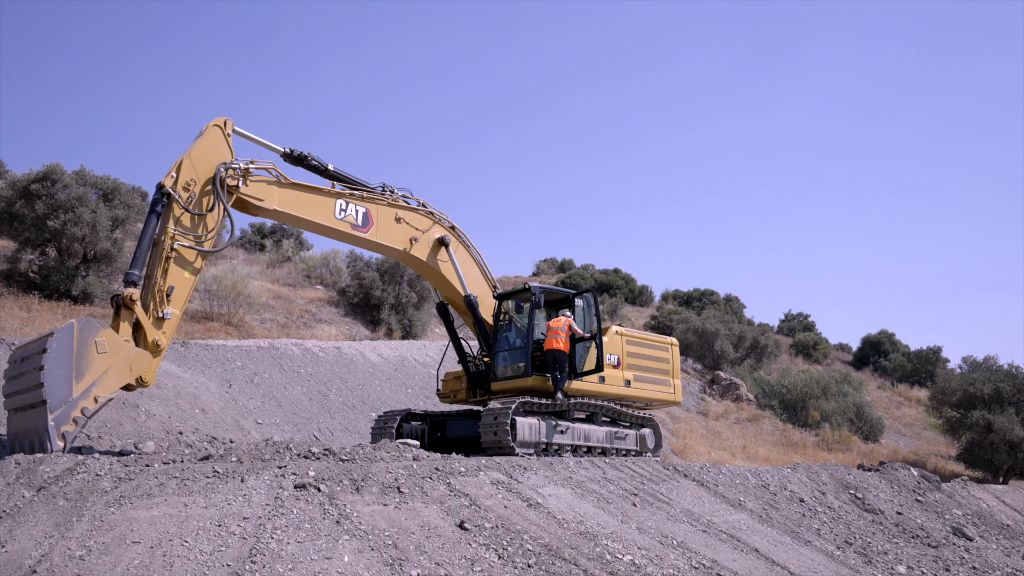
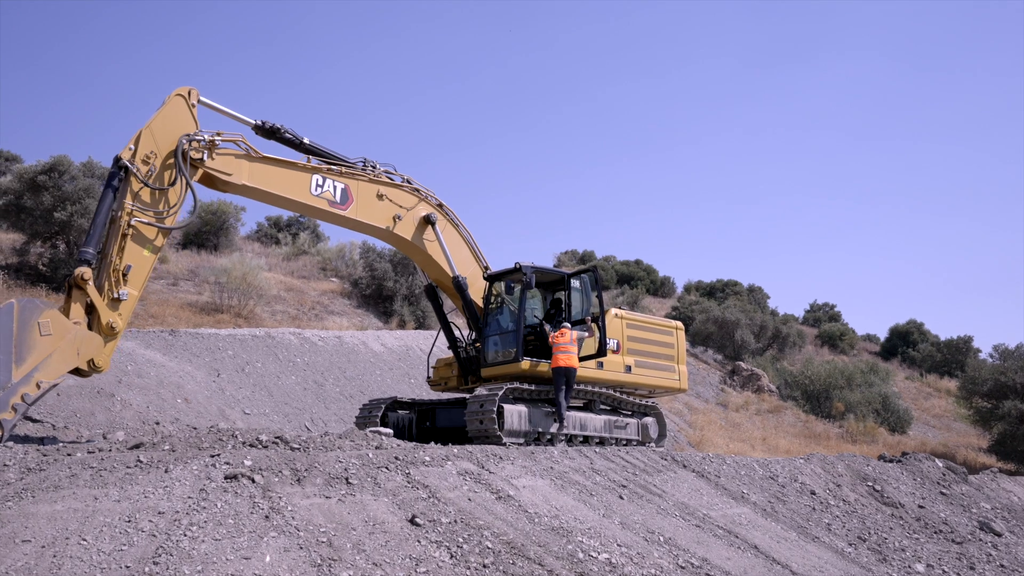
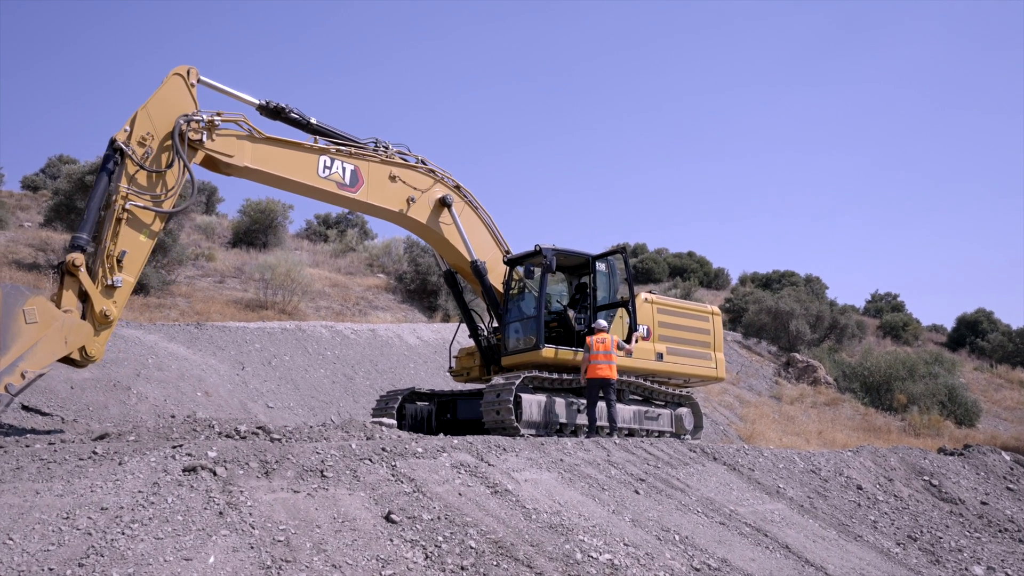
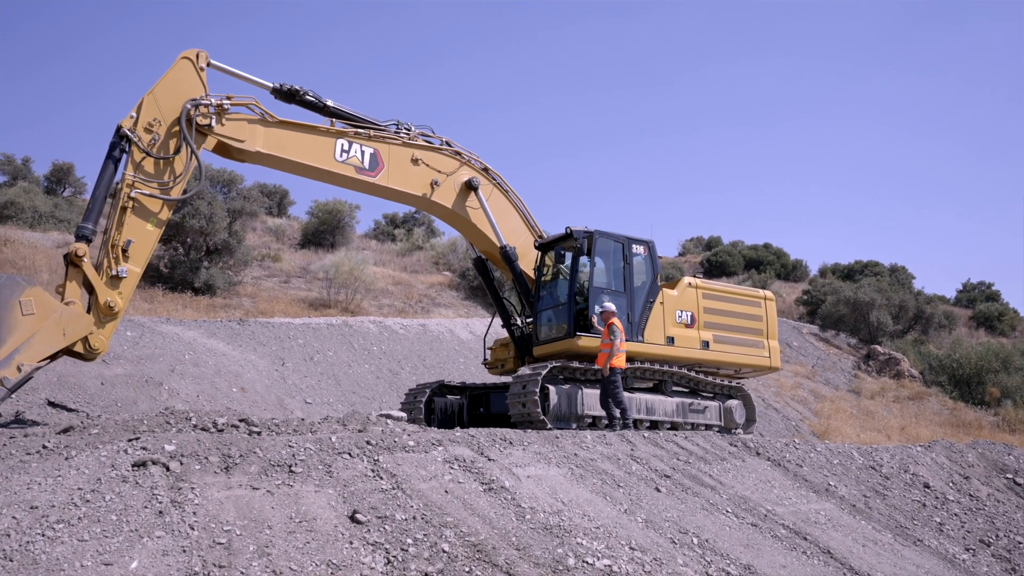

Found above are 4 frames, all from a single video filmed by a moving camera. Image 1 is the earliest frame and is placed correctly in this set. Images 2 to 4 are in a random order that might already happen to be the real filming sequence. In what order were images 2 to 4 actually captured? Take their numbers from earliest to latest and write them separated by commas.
2, 3, 4
